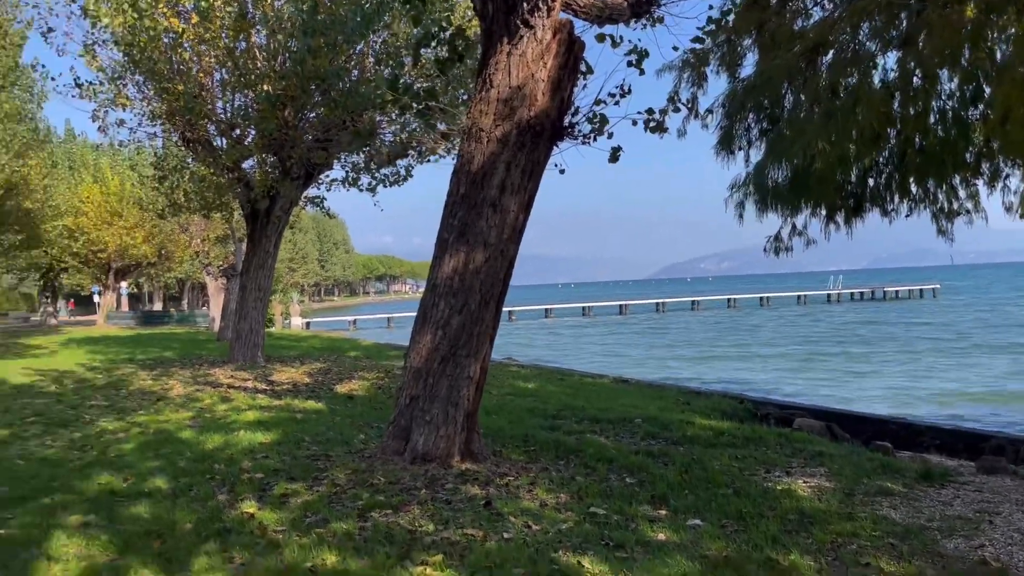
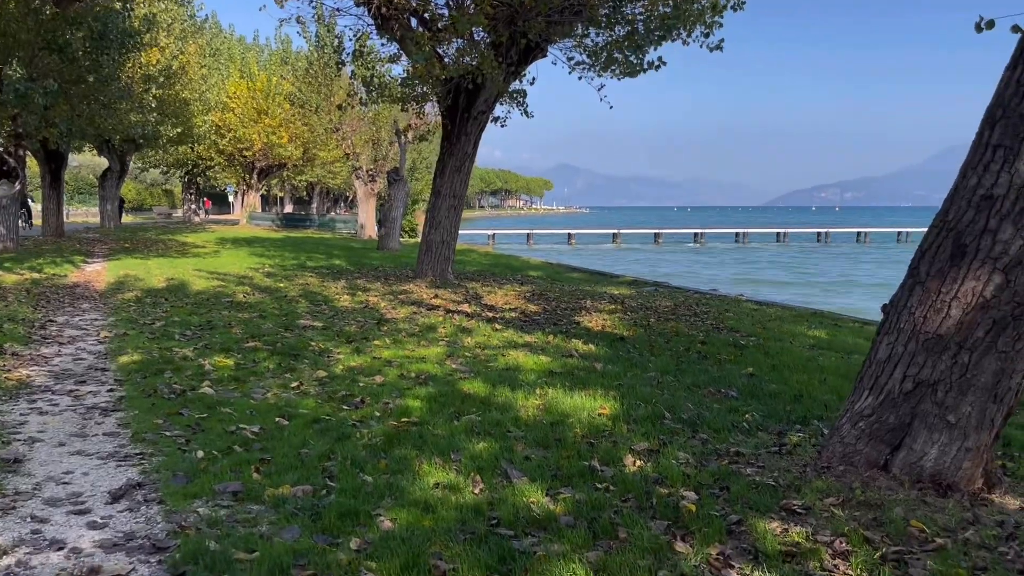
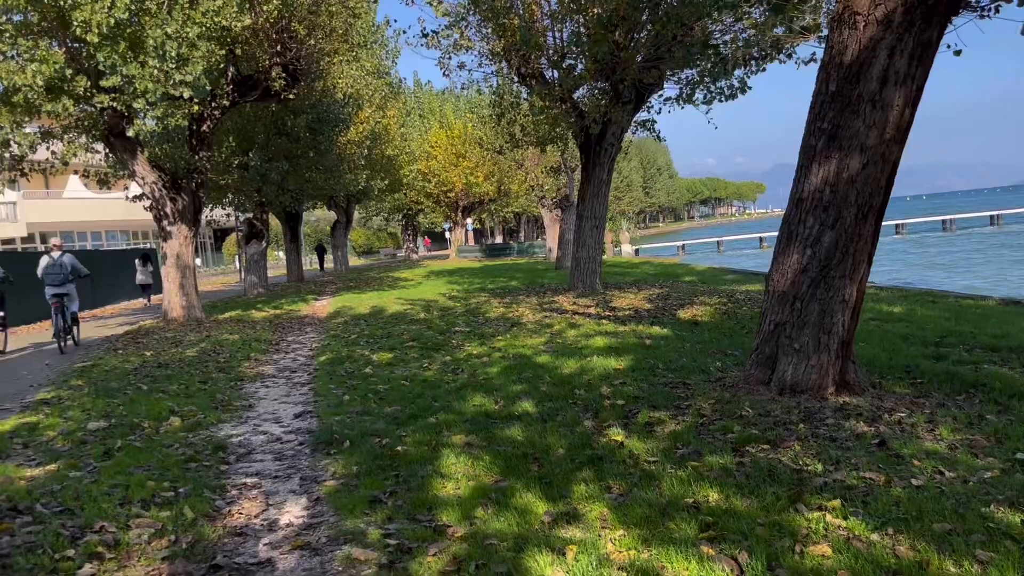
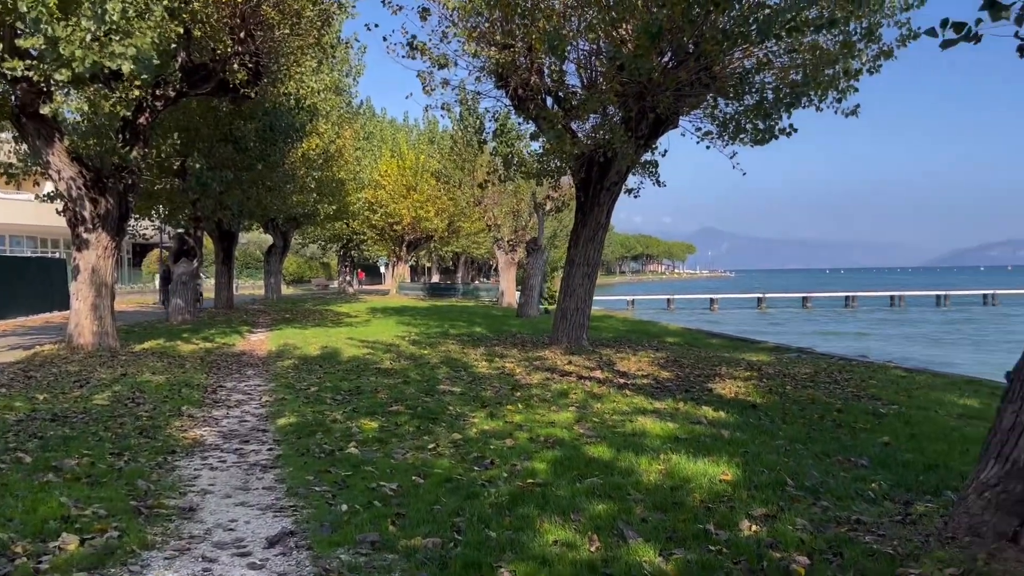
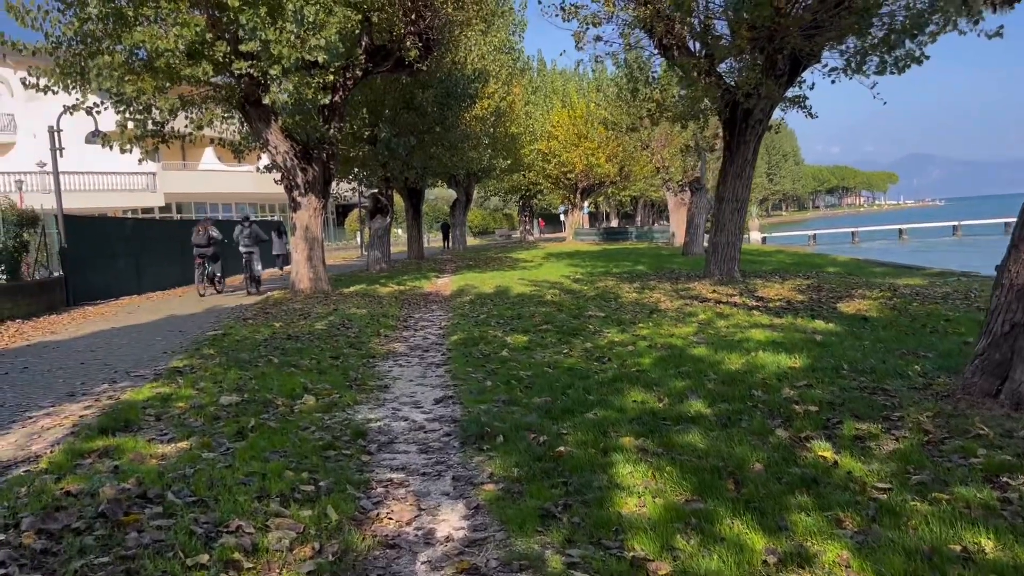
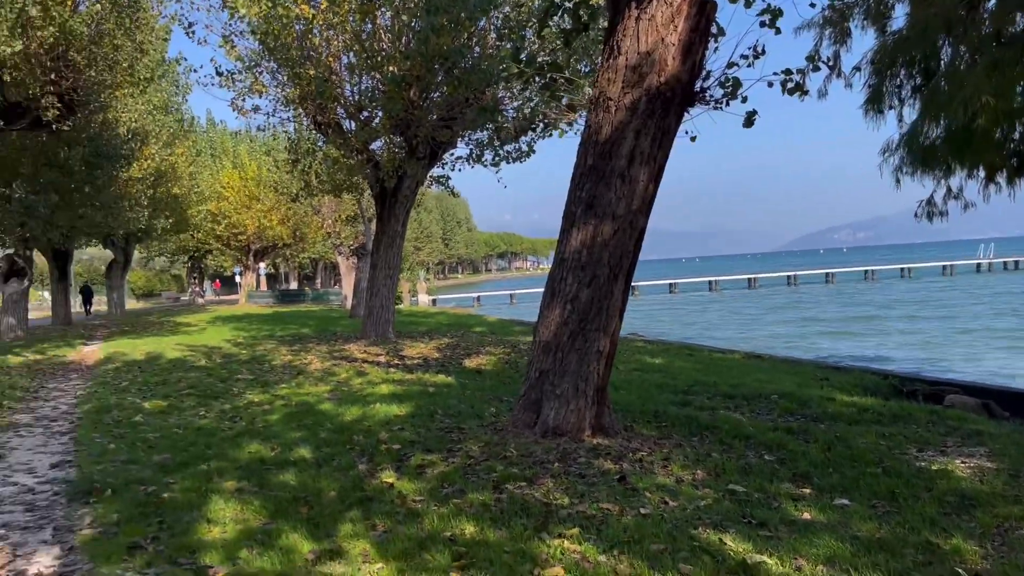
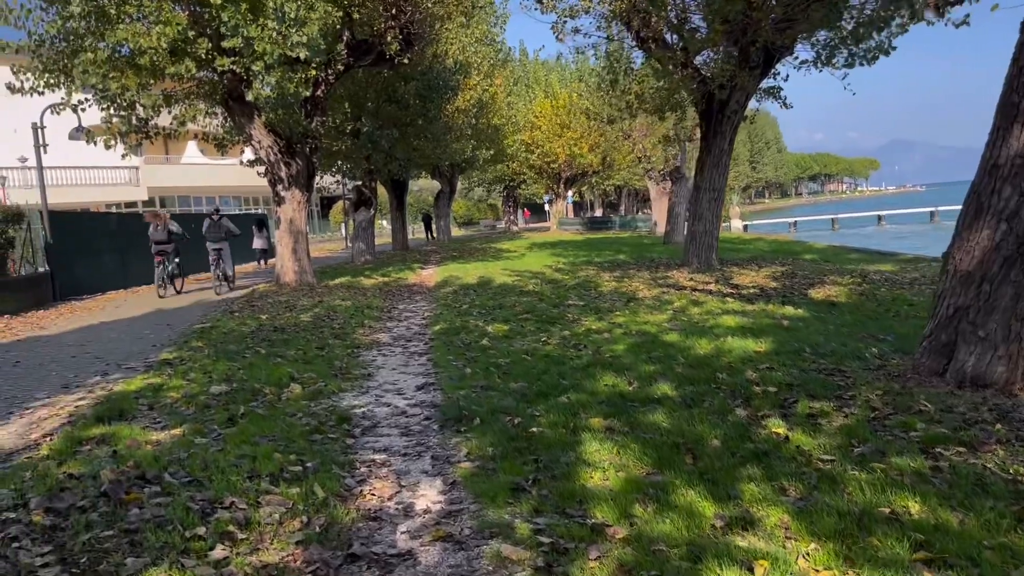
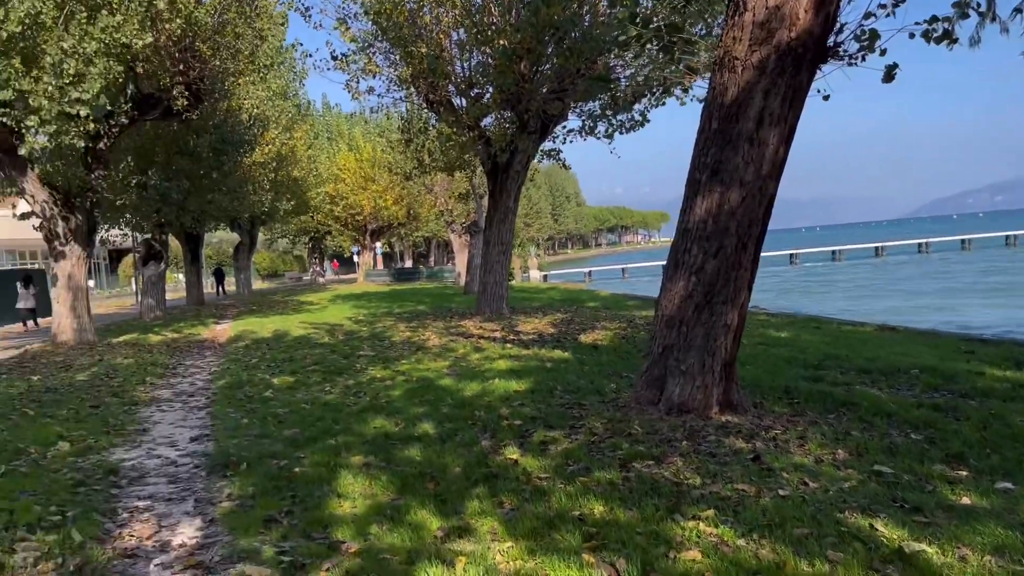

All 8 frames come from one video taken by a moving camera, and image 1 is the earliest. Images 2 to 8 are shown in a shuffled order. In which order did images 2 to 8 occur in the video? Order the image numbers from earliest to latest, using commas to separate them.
6, 8, 3, 7, 5, 4, 2
